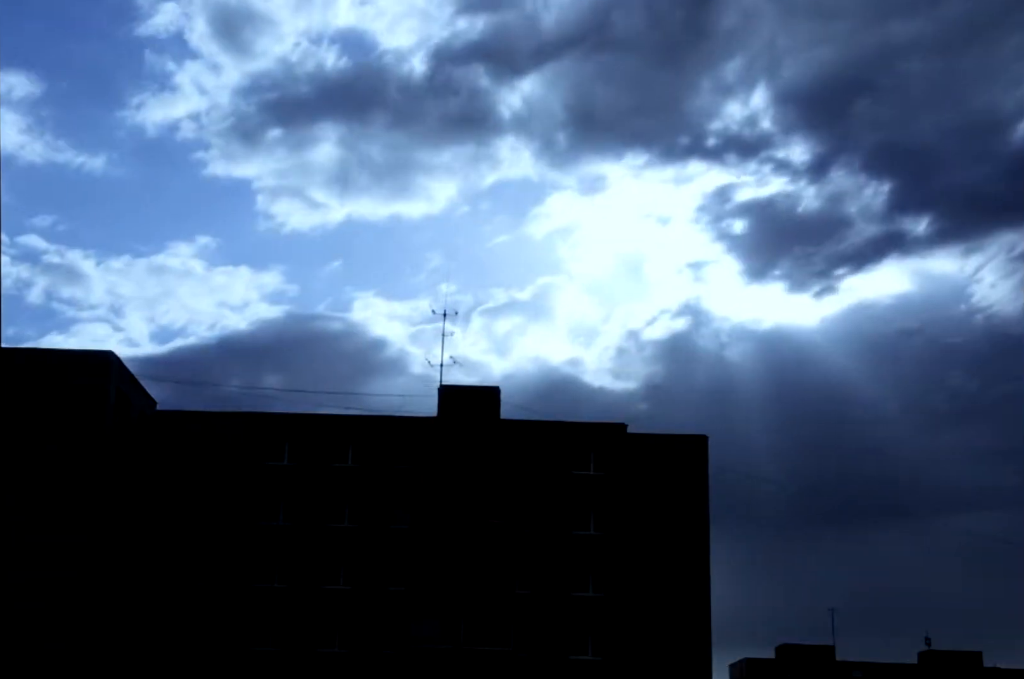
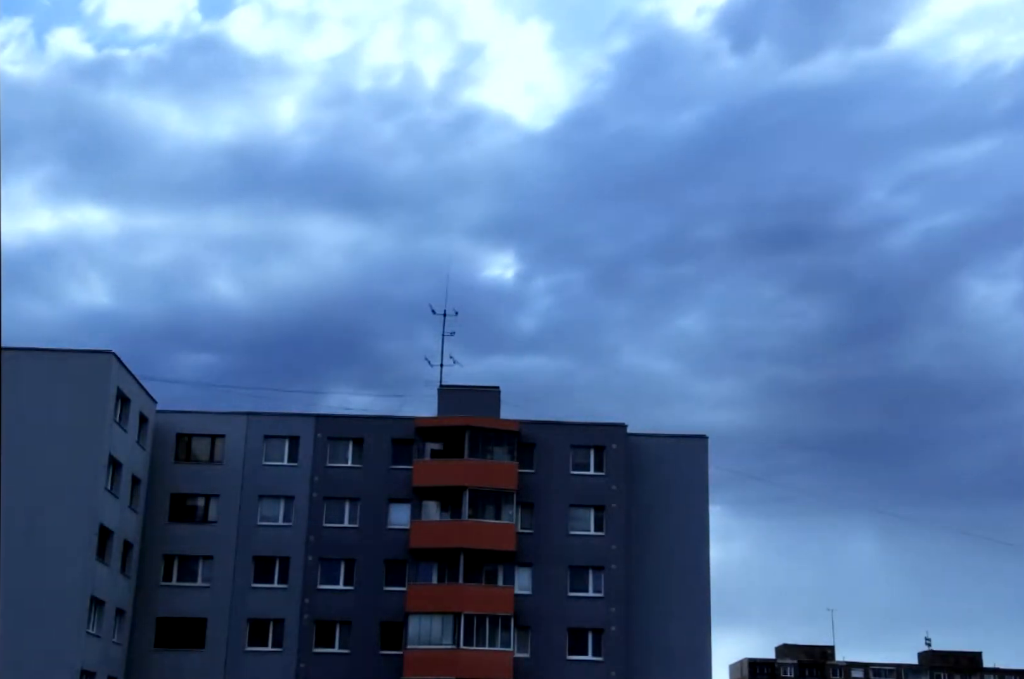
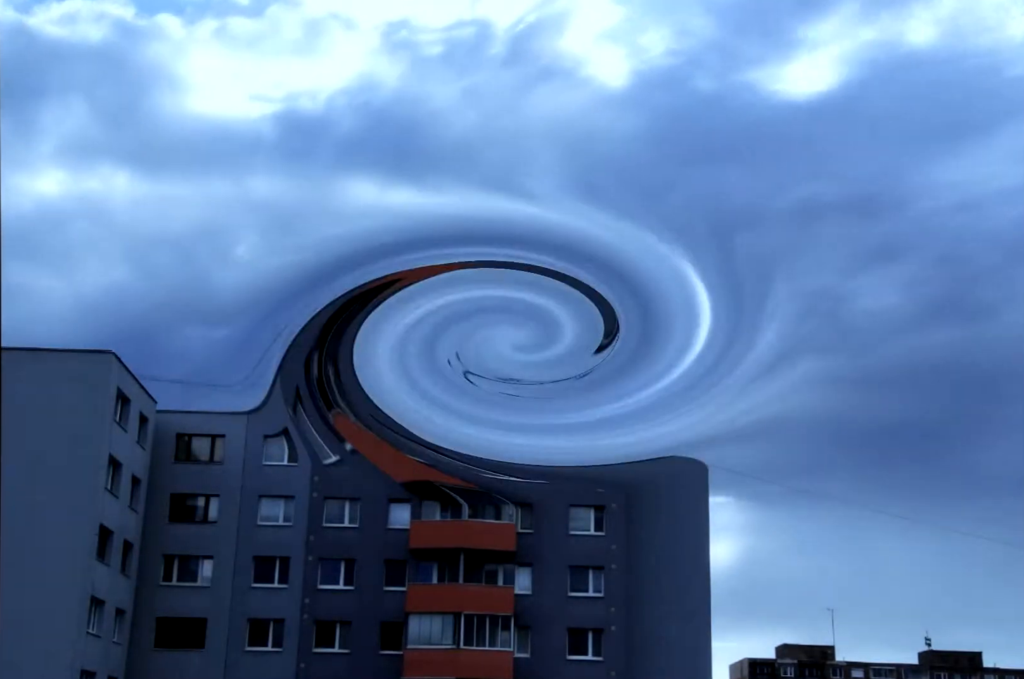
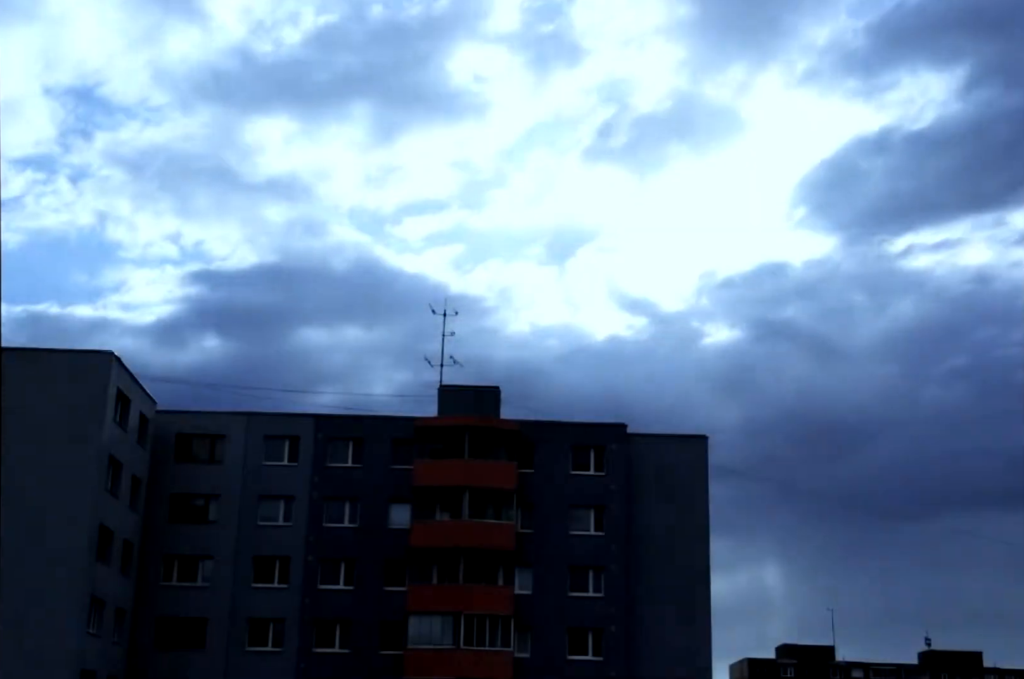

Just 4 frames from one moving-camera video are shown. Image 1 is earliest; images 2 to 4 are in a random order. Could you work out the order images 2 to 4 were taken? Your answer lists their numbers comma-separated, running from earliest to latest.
4, 2, 3
